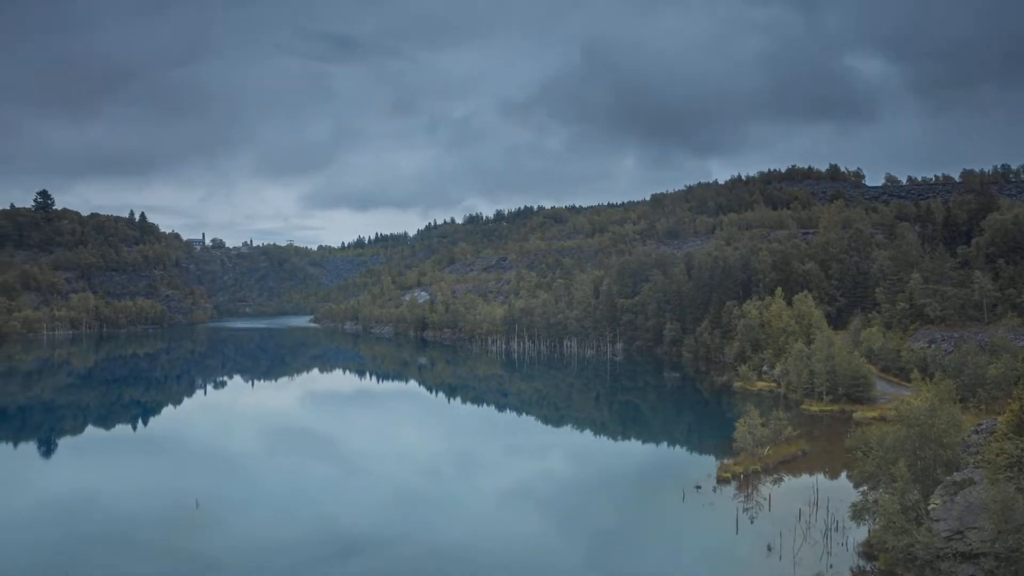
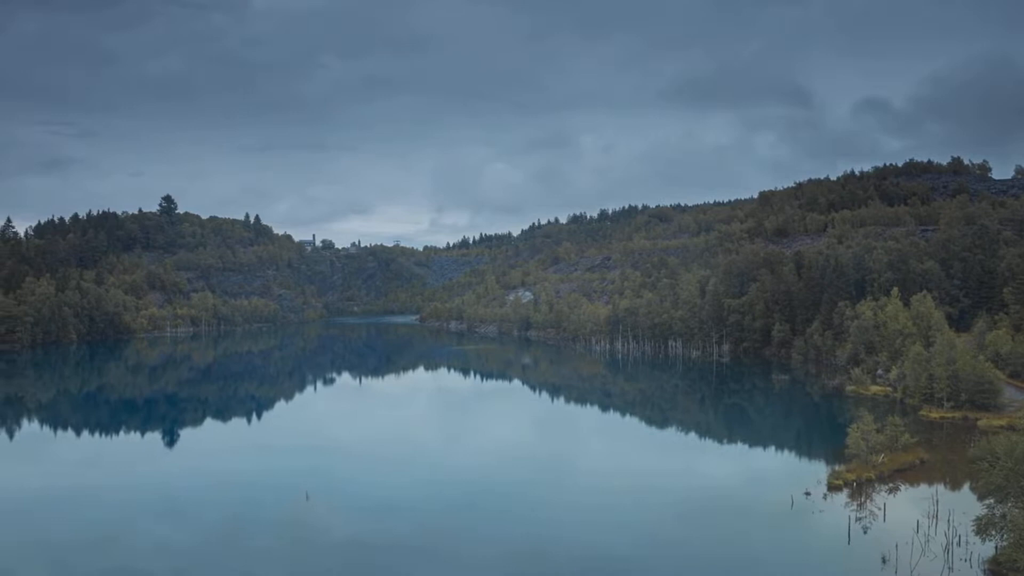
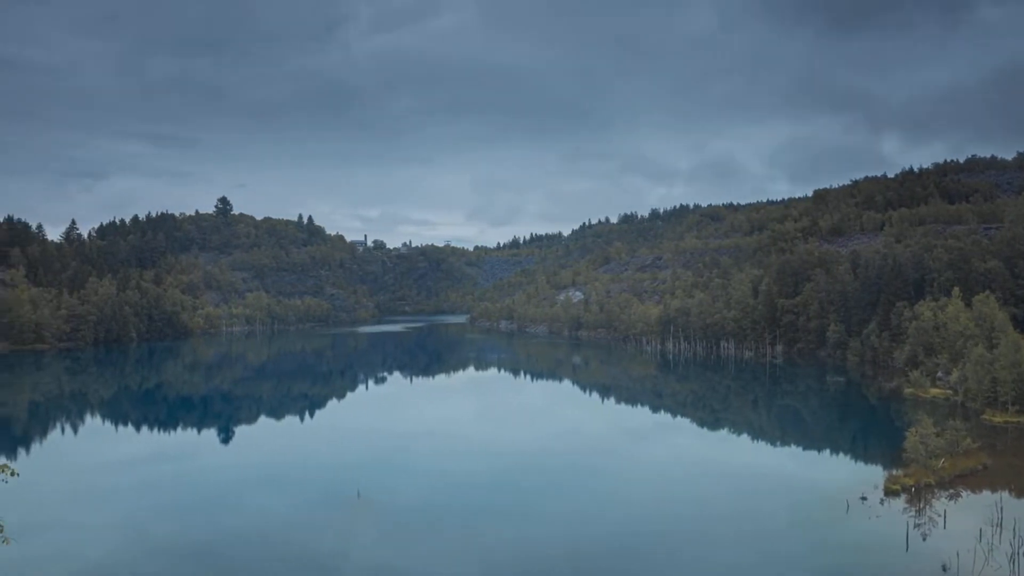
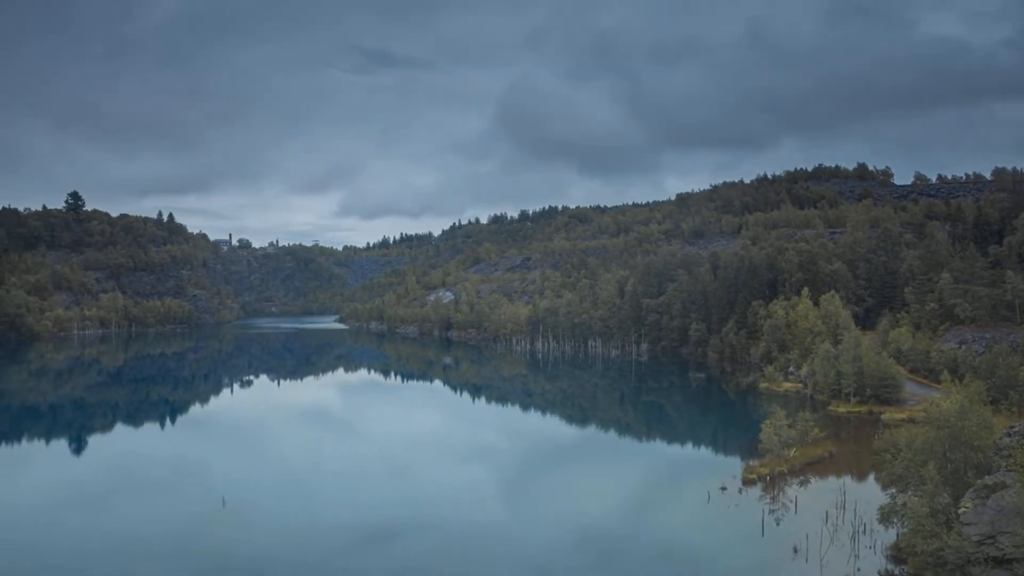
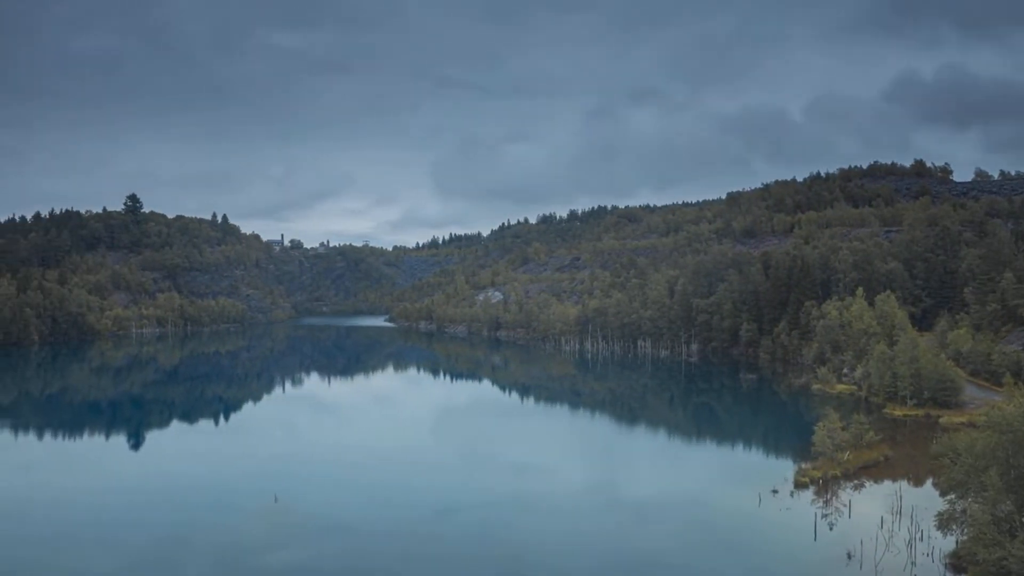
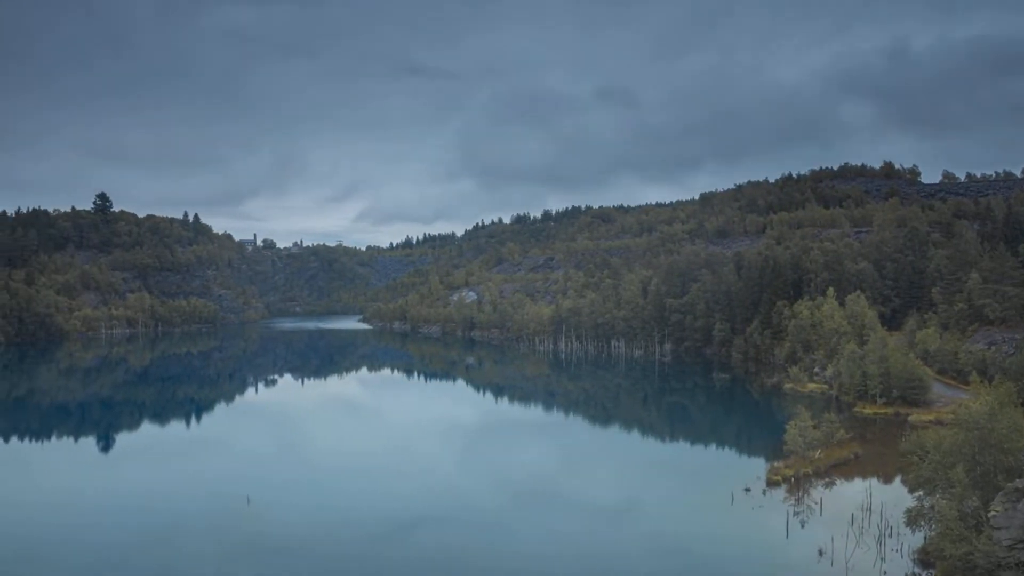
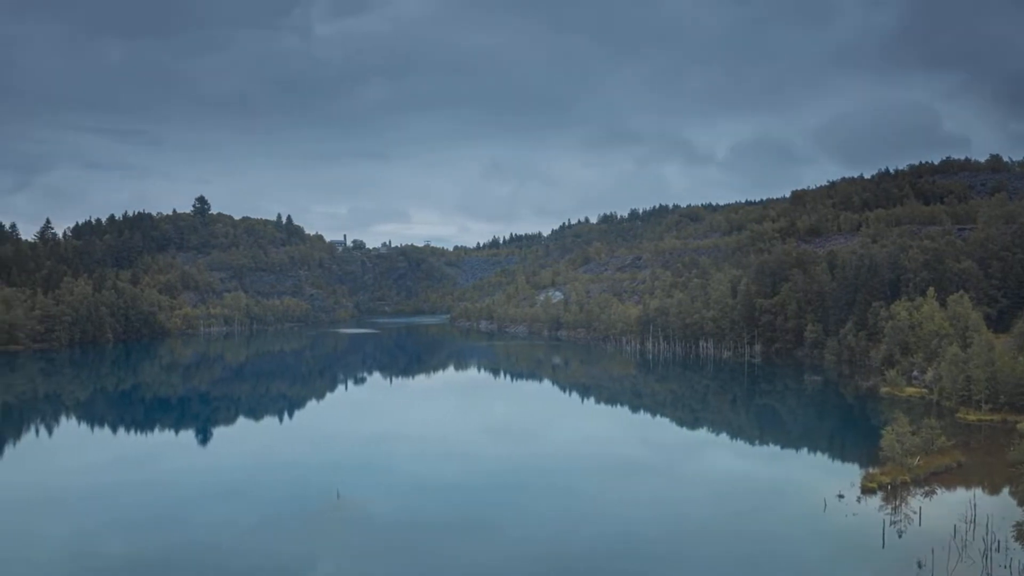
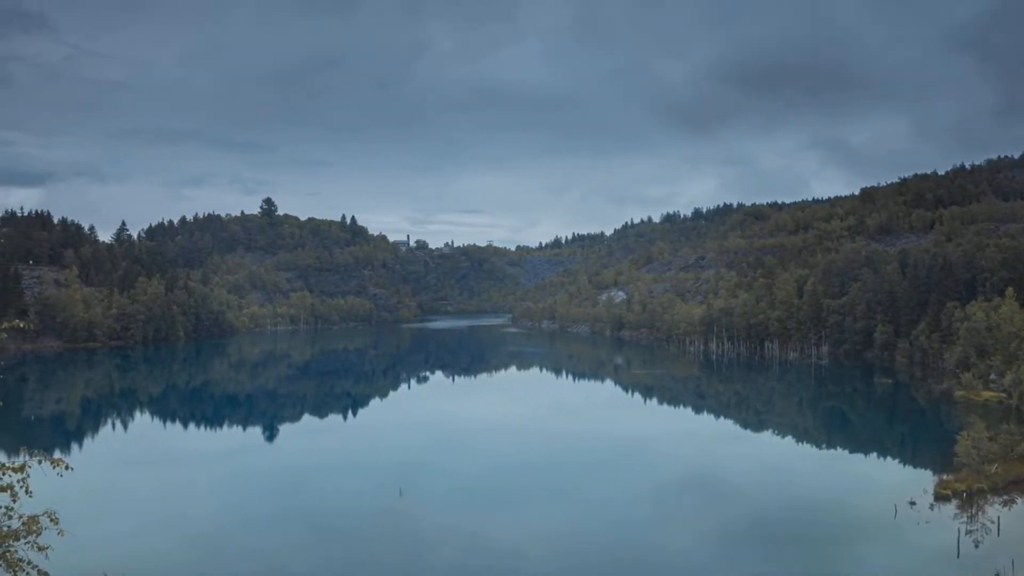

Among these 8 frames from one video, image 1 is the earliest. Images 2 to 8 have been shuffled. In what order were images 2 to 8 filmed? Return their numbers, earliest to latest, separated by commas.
4, 6, 5, 2, 7, 3, 8
